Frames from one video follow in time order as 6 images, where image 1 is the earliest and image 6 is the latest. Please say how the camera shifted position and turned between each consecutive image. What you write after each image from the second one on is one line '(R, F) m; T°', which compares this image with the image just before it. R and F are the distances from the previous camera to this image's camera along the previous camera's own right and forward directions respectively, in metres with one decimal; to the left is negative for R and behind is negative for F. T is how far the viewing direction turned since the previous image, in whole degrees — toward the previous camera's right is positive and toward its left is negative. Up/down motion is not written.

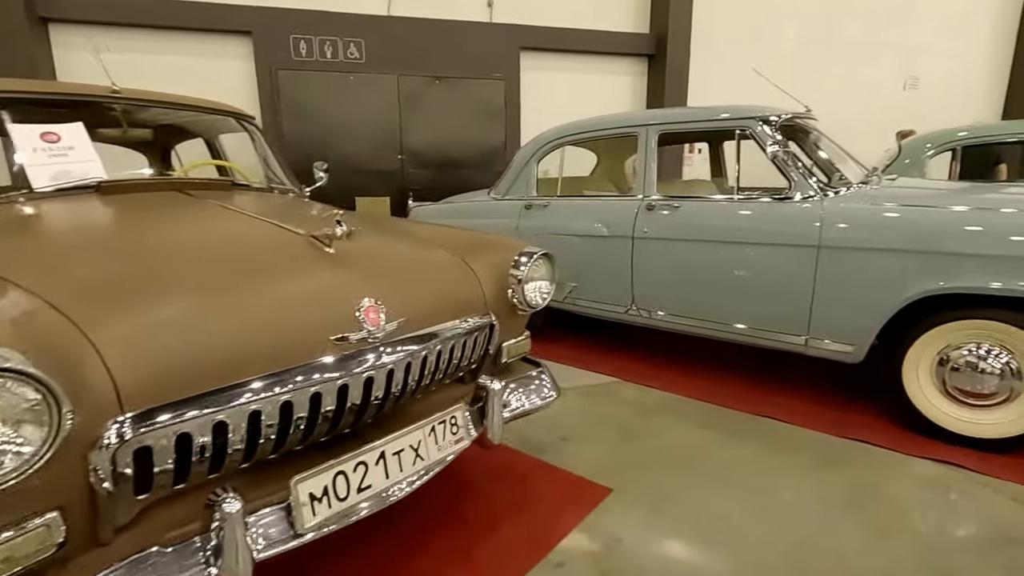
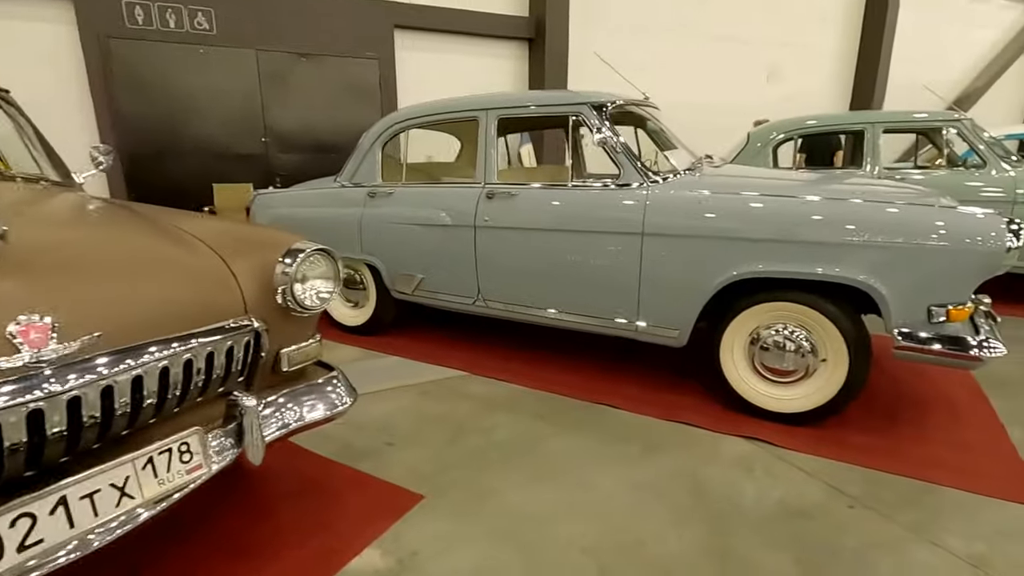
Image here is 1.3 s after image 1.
(+0.5, +0.1) m; +9°
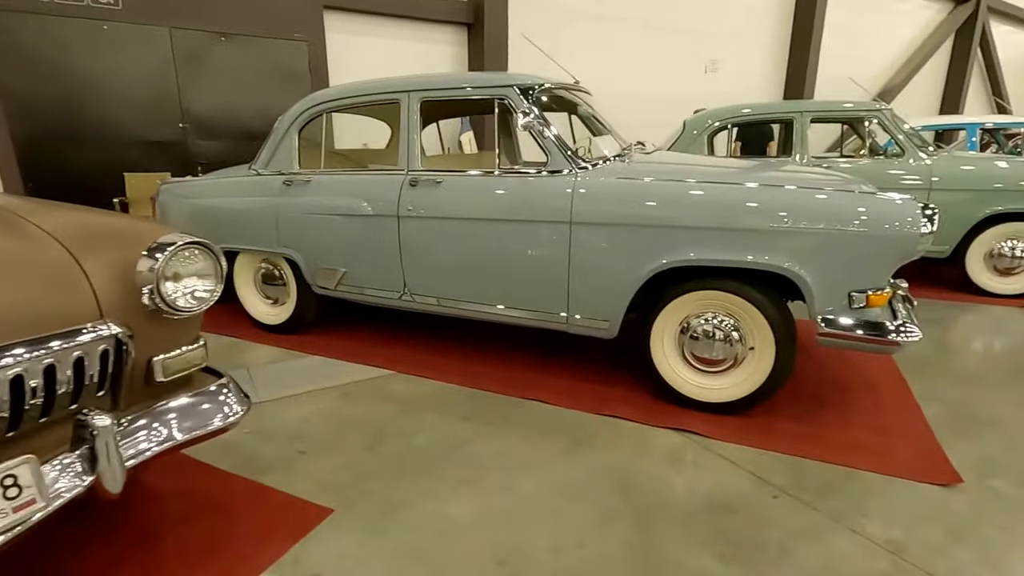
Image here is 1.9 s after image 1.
(+0.1, +0.1) m; +5°
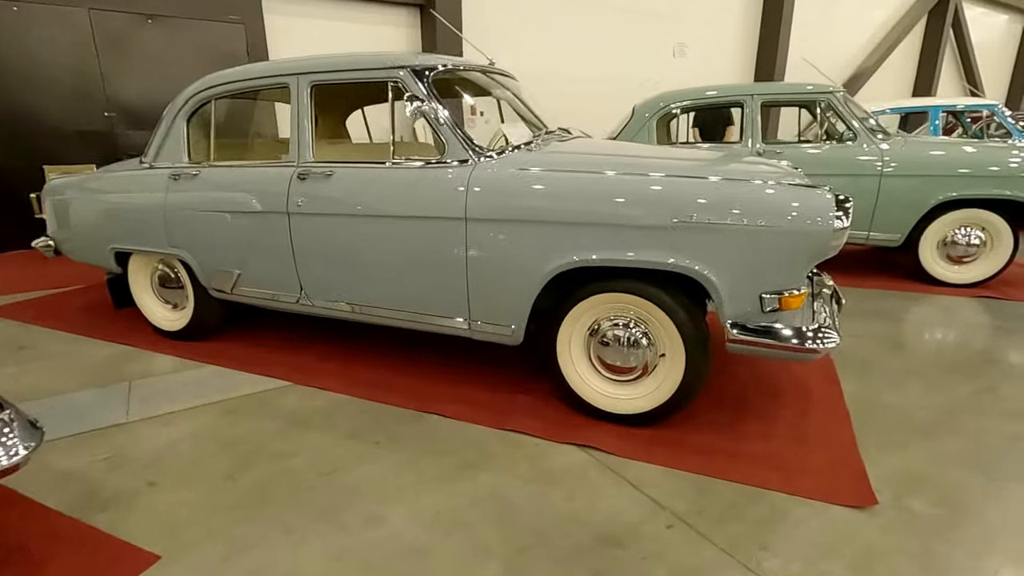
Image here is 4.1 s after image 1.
(+0.4, +0.2) m; +1°
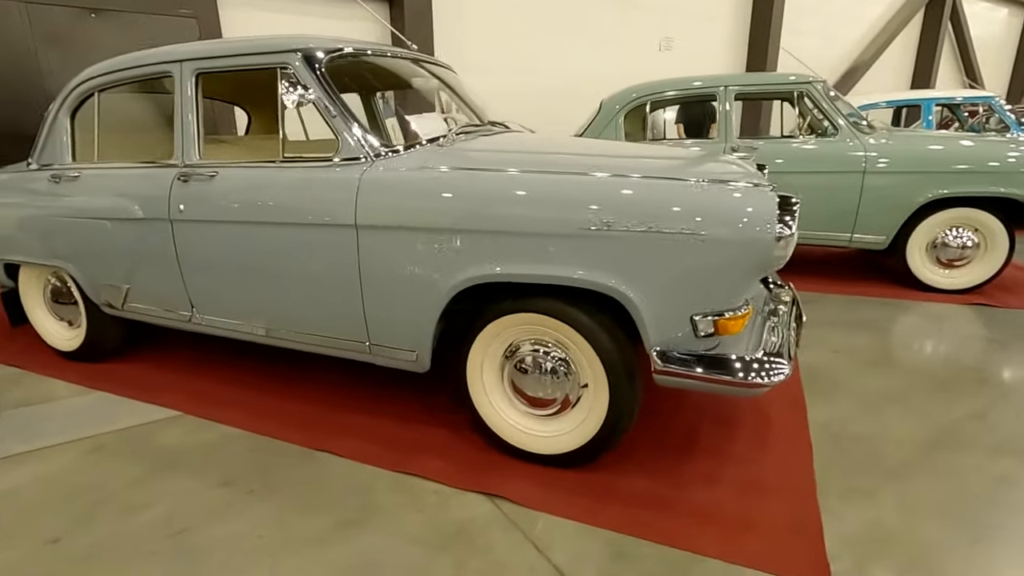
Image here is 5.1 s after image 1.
(+0.4, +0.4) m; 0°
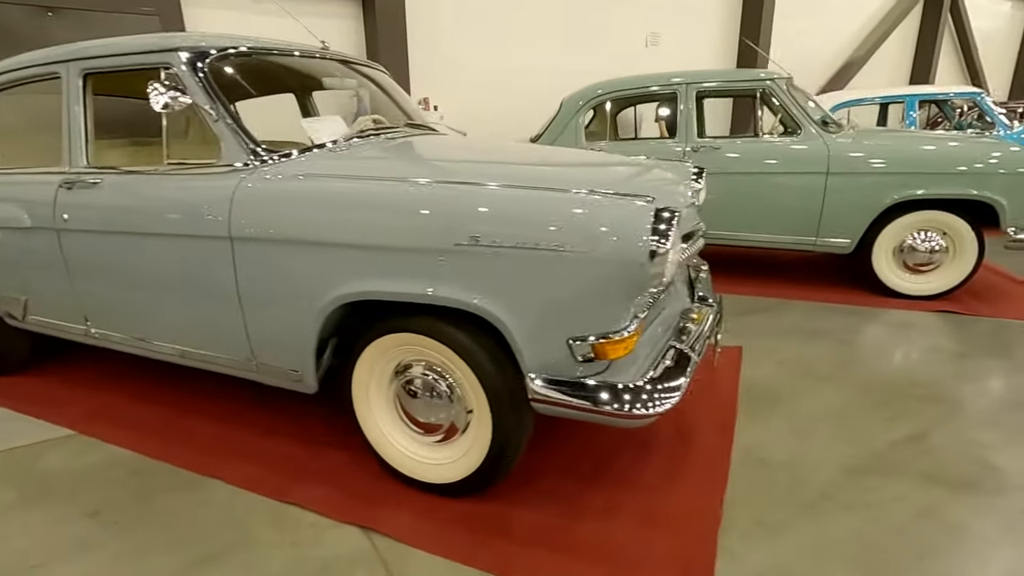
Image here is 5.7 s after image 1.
(+0.4, +0.1) m; -1°
